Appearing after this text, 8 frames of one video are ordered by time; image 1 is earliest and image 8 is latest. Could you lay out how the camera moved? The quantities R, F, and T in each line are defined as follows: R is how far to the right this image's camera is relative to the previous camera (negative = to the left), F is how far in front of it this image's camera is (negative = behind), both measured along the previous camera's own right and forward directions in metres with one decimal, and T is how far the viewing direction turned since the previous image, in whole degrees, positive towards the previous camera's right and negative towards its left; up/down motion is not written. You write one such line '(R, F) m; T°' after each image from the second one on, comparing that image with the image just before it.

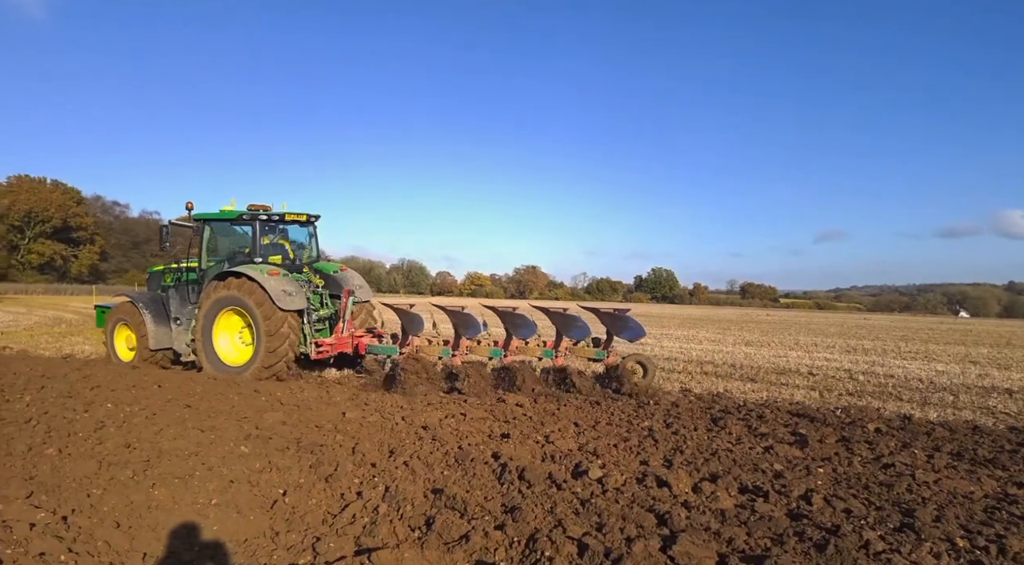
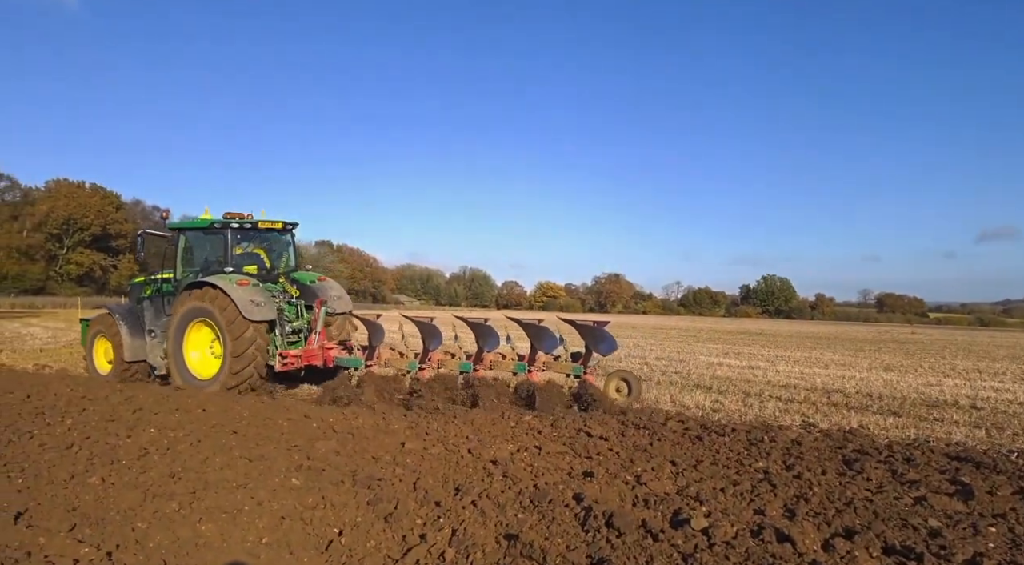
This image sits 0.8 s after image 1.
(-0.2, +0.9) m; -5°
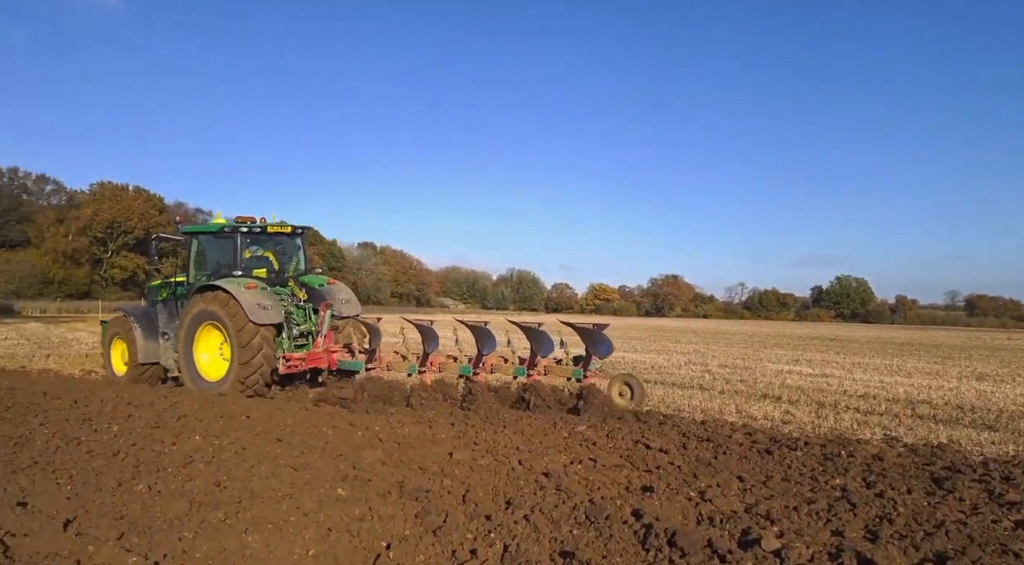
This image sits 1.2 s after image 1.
(-0.1, +0.3) m; -3°
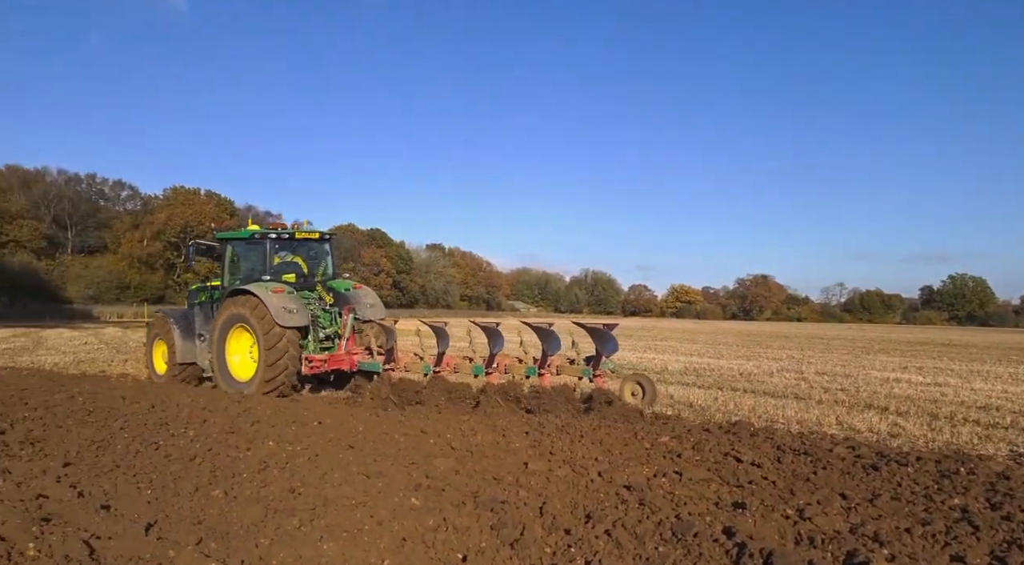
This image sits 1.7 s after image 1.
(-0.2, +0.2) m; -4°
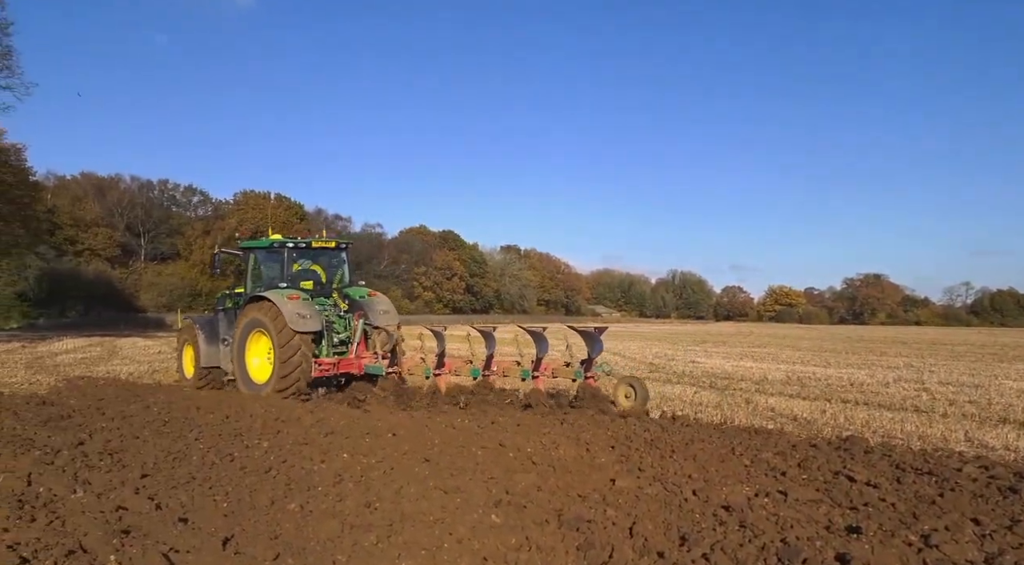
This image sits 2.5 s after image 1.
(-0.2, +0.3) m; -4°
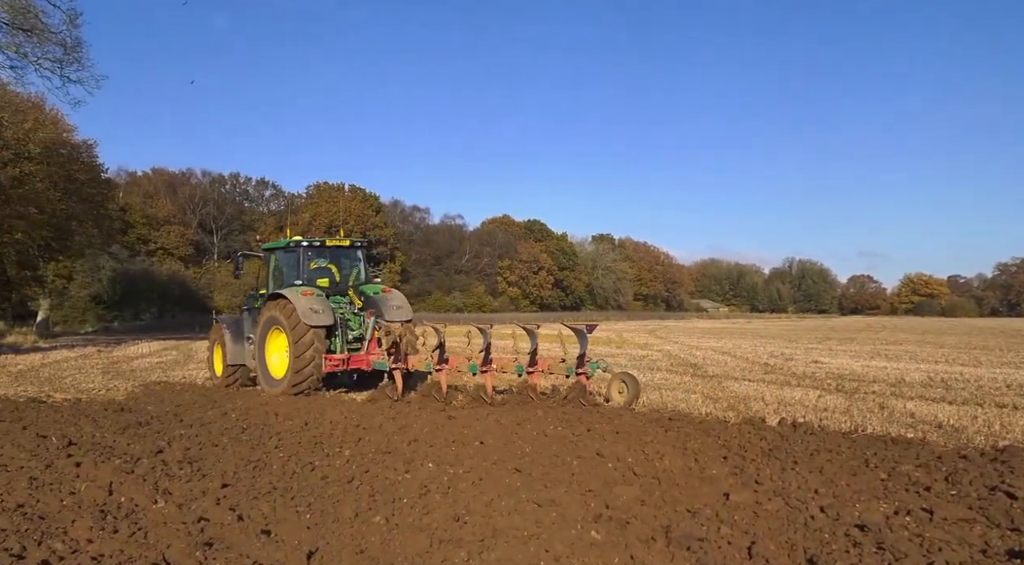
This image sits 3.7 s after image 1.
(-0.3, +0.5) m; -5°
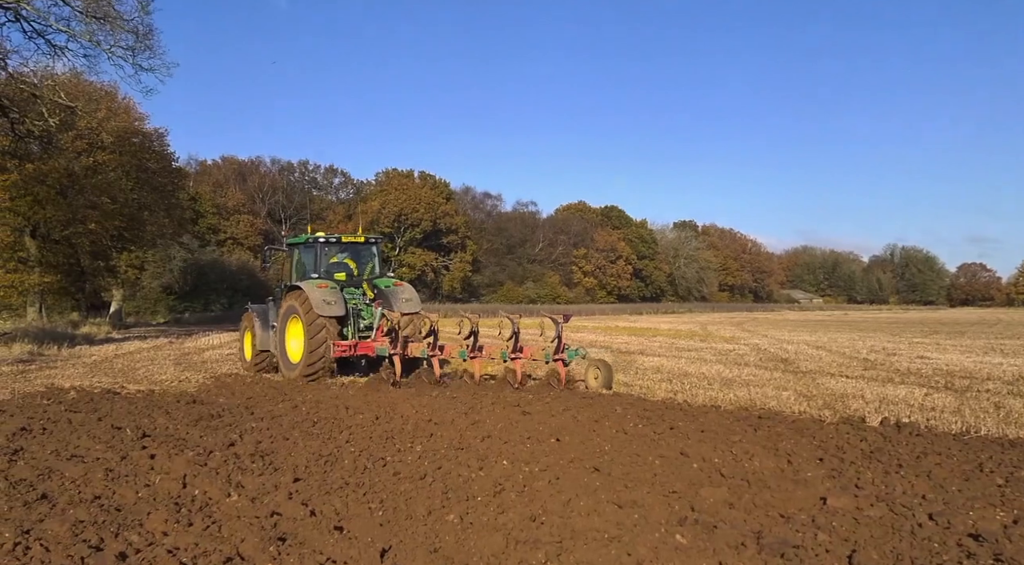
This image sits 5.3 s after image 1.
(-0.2, +0.2) m; -4°
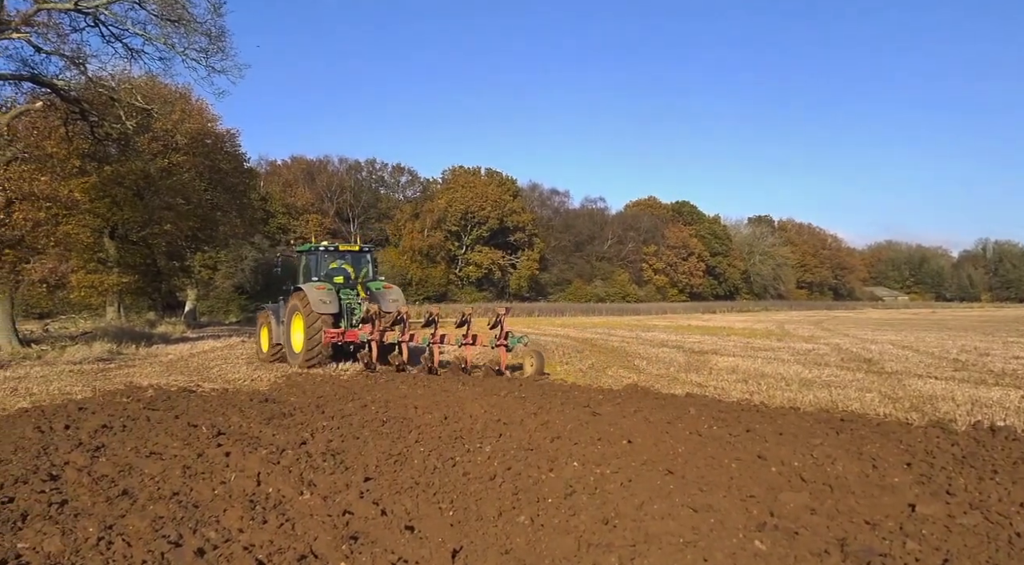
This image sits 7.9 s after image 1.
(-0.2, +0.1) m; -3°
